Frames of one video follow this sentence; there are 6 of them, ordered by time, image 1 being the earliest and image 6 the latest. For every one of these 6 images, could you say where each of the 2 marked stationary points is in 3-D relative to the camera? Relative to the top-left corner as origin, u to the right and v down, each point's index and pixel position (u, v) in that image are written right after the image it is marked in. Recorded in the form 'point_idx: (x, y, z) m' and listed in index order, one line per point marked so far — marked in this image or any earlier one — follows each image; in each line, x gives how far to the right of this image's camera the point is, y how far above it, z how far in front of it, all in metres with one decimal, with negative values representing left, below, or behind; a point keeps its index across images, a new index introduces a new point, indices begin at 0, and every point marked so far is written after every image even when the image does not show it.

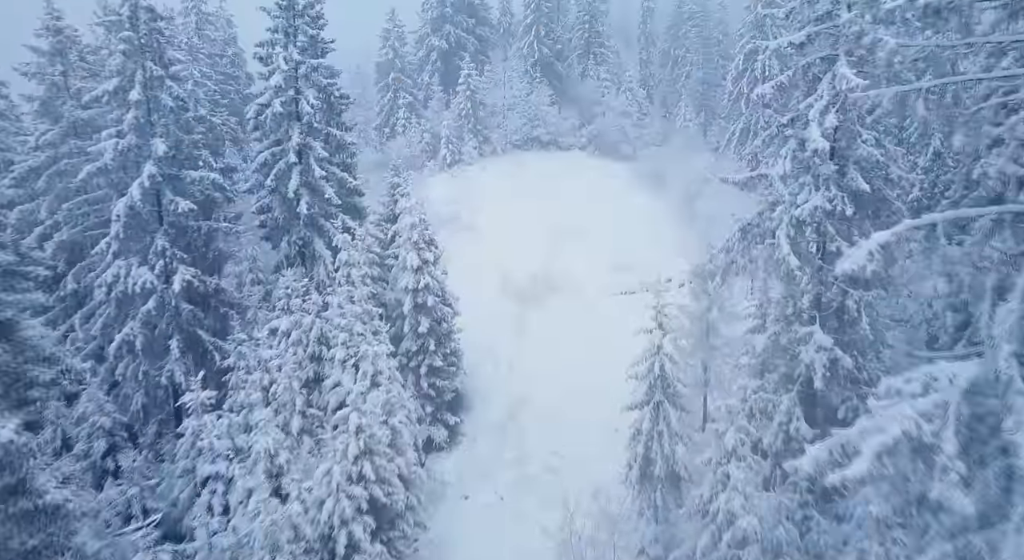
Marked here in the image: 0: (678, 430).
0: (+4.5, -4.1, +17.8) m
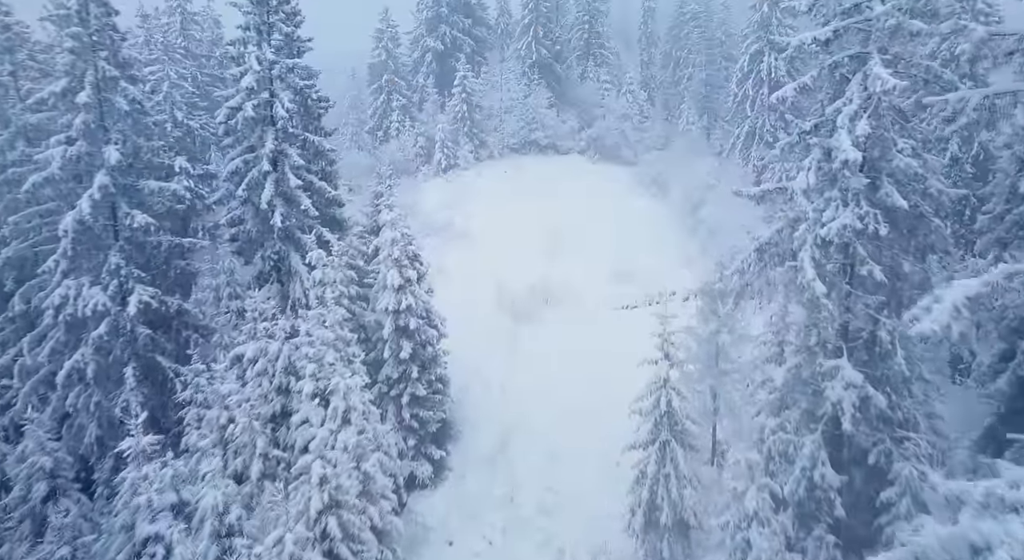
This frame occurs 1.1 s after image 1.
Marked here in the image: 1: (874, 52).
0: (+4.2, -4.7, +16.0) m
1: (+6.9, +4.3, +12.7) m
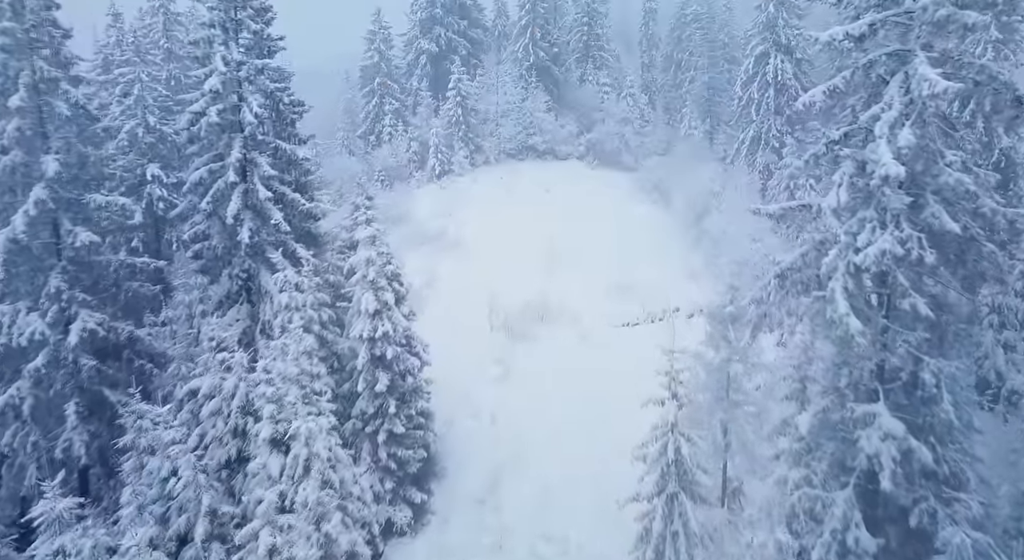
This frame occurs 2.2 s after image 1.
0: (+3.9, -5.3, +14.2) m
1: (+6.7, +3.8, +10.8) m
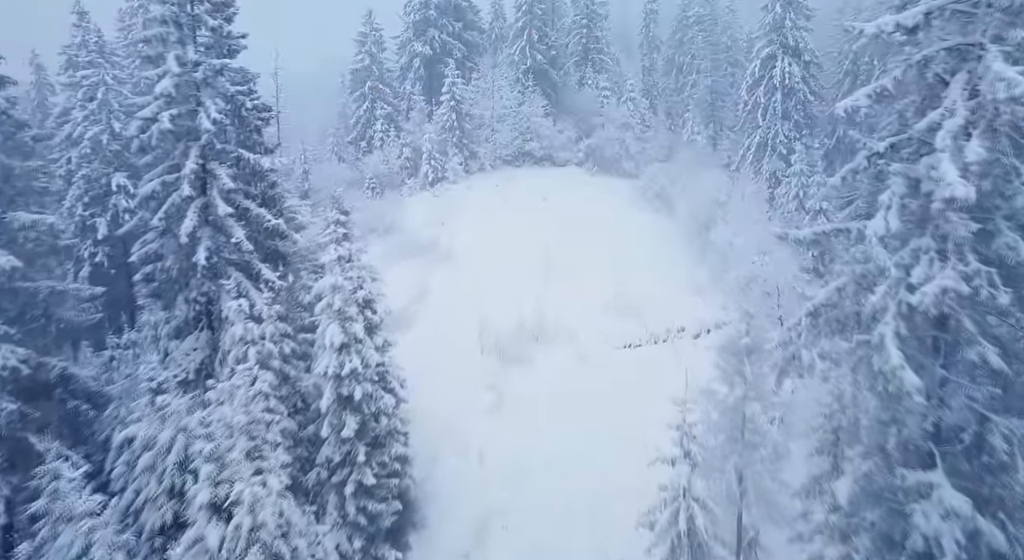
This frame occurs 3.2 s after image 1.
0: (+3.6, -5.9, +12.1) m
1: (+6.4, +3.2, +8.8) m
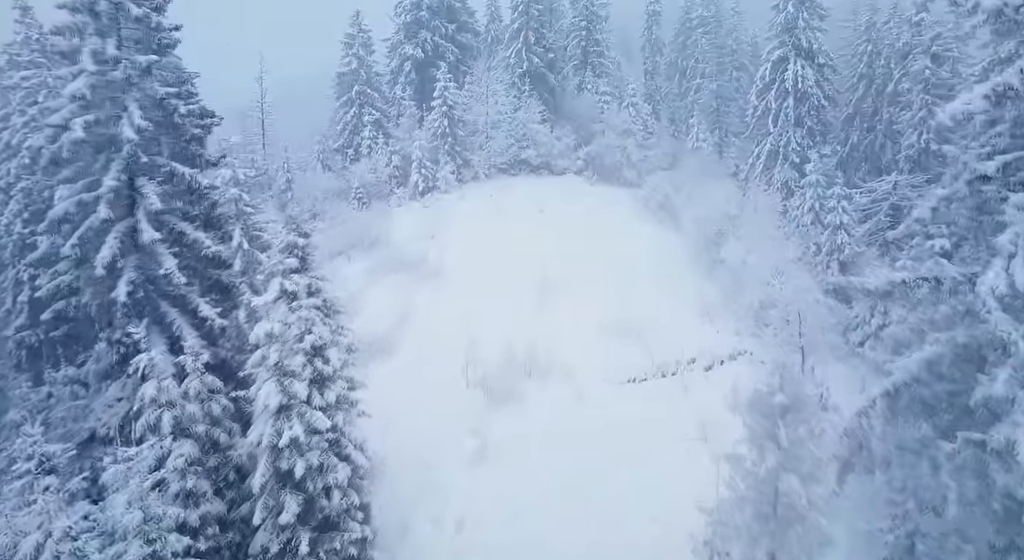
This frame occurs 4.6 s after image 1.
0: (+3.3, -6.7, +9.2) m
1: (+6.0, +2.4, +6.0) m
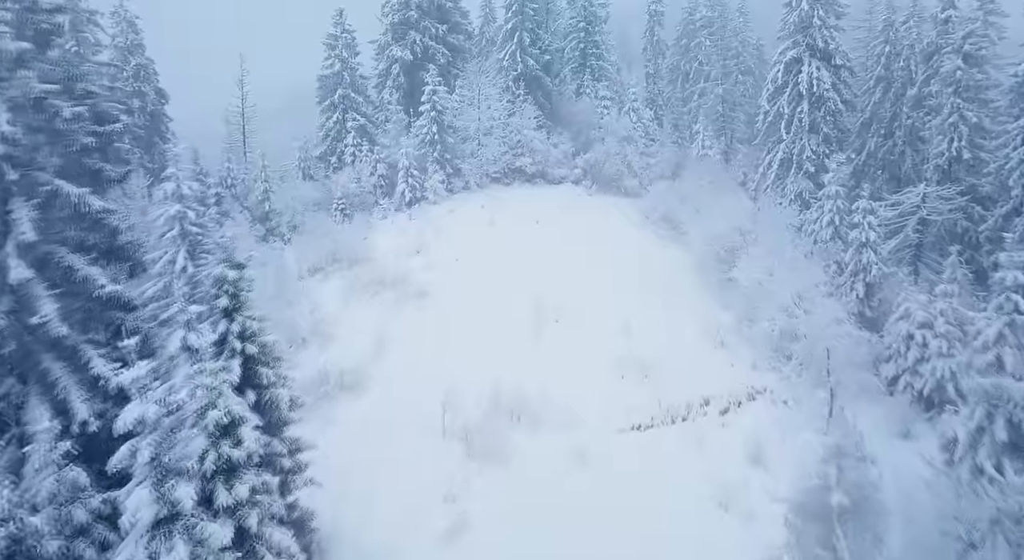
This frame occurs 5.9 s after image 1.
0: (+2.8, -7.5, +6.0) m
1: (+5.6, +1.6, +2.9) m
